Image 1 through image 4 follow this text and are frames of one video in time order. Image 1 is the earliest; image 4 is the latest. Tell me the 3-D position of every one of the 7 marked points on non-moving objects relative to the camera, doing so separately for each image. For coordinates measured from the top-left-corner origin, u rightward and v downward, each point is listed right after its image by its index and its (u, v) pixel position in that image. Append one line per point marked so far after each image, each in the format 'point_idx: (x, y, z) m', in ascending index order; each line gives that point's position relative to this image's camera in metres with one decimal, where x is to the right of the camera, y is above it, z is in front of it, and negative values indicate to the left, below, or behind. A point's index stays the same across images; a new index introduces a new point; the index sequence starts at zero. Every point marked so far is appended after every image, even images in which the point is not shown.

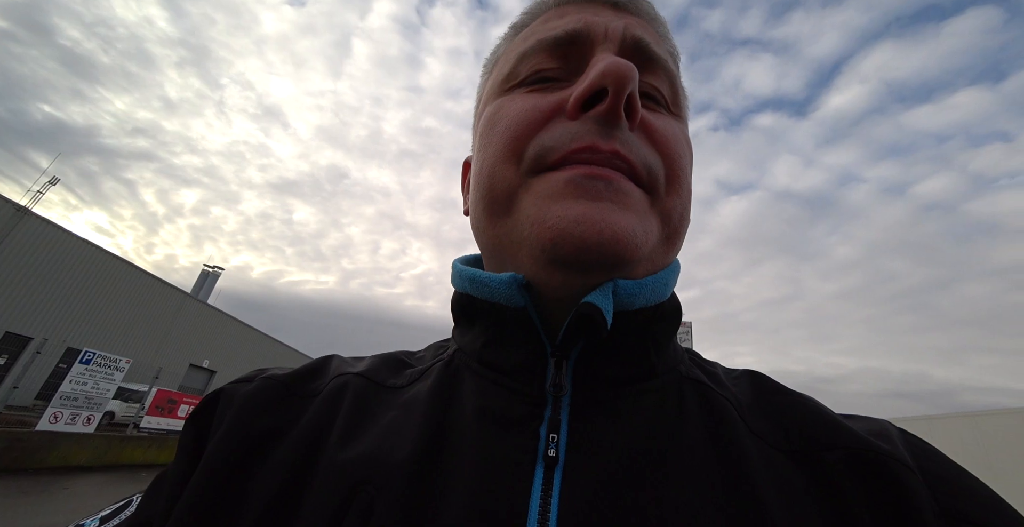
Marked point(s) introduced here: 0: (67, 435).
0: (-6.6, -2.5, +6.3) m
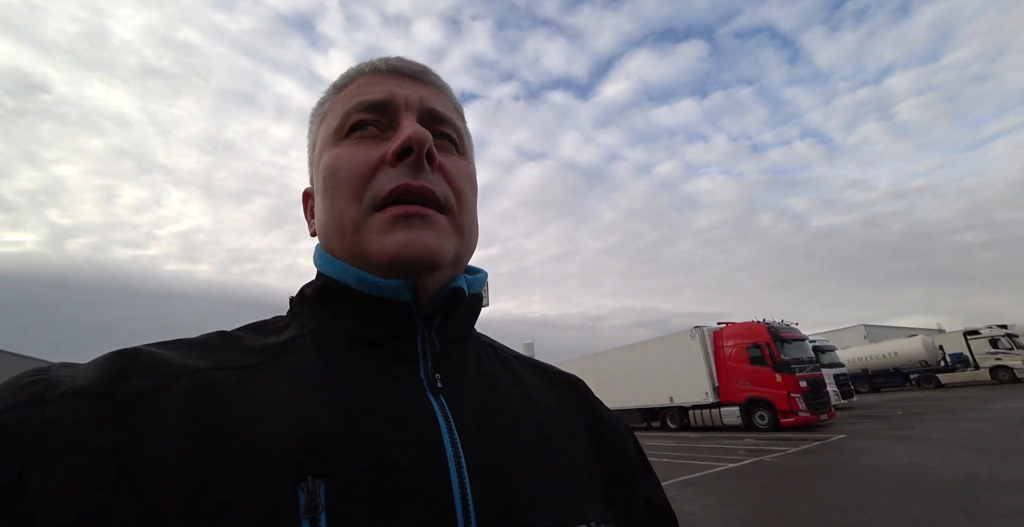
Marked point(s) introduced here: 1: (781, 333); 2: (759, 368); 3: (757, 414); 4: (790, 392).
0: (-9.8, -3.1, +5.8) m
1: (+7.6, -2.0, +12.0) m
2: (+6.9, -2.9, +11.8) m
3: (+7.0, -4.3, +12.0) m
4: (+7.4, -3.4, +11.2) m
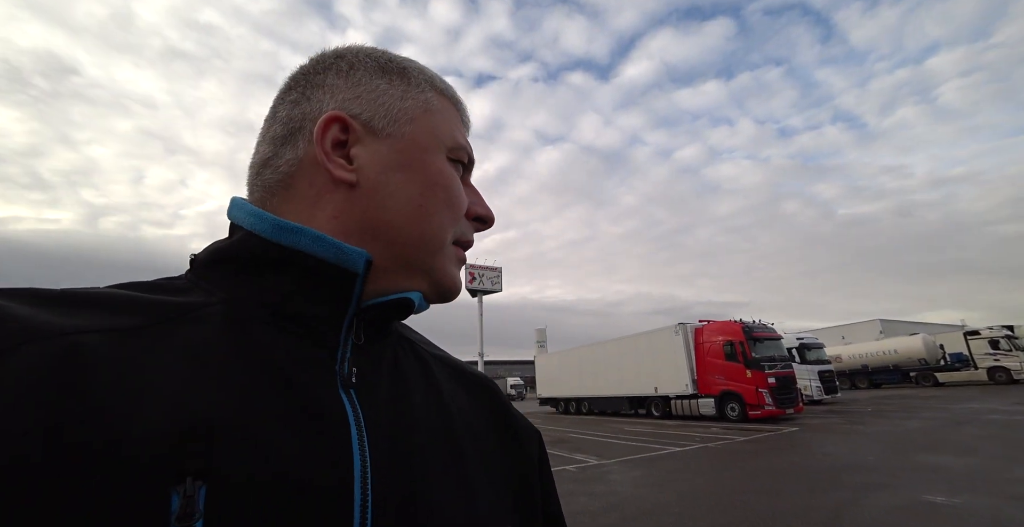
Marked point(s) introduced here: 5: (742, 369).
0: (-10.3, -3.2, +7.3) m
1: (+7.4, -2.1, +12.8) m
2: (+6.7, -3.0, +12.7) m
3: (+6.7, -4.4, +13.0) m
4: (+7.1, -3.6, +12.1) m
5: (+6.8, -3.1, +12.5) m
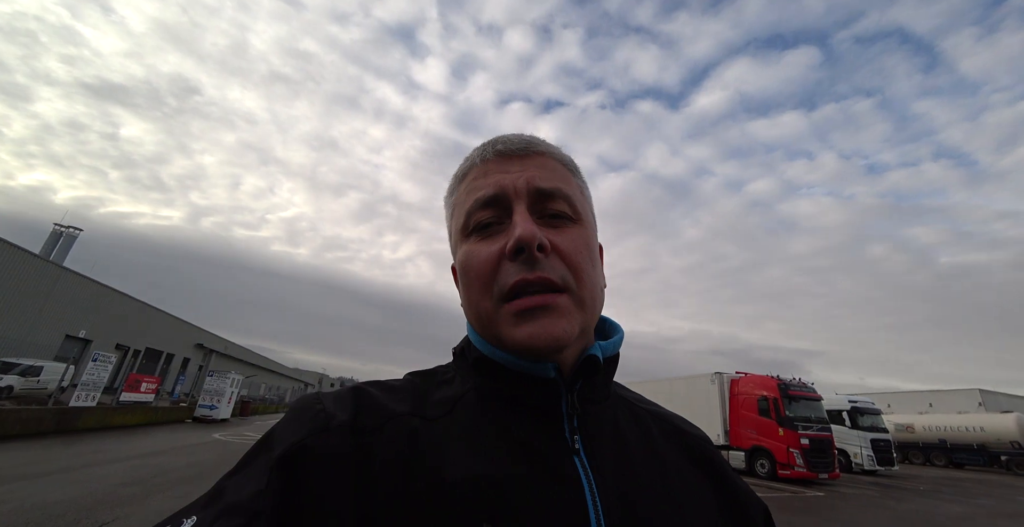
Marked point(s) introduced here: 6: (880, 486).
0: (-9.8, -3.3, +9.6) m
1: (+8.5, -3.8, +12.8) m
2: (+7.7, -4.7, +12.7) m
3: (+7.6, -6.1, +12.9) m
4: (+8.0, -5.2, +12.1) m
5: (+7.7, -4.8, +12.4) m
6: (+11.2, -6.8, +12.8) m
